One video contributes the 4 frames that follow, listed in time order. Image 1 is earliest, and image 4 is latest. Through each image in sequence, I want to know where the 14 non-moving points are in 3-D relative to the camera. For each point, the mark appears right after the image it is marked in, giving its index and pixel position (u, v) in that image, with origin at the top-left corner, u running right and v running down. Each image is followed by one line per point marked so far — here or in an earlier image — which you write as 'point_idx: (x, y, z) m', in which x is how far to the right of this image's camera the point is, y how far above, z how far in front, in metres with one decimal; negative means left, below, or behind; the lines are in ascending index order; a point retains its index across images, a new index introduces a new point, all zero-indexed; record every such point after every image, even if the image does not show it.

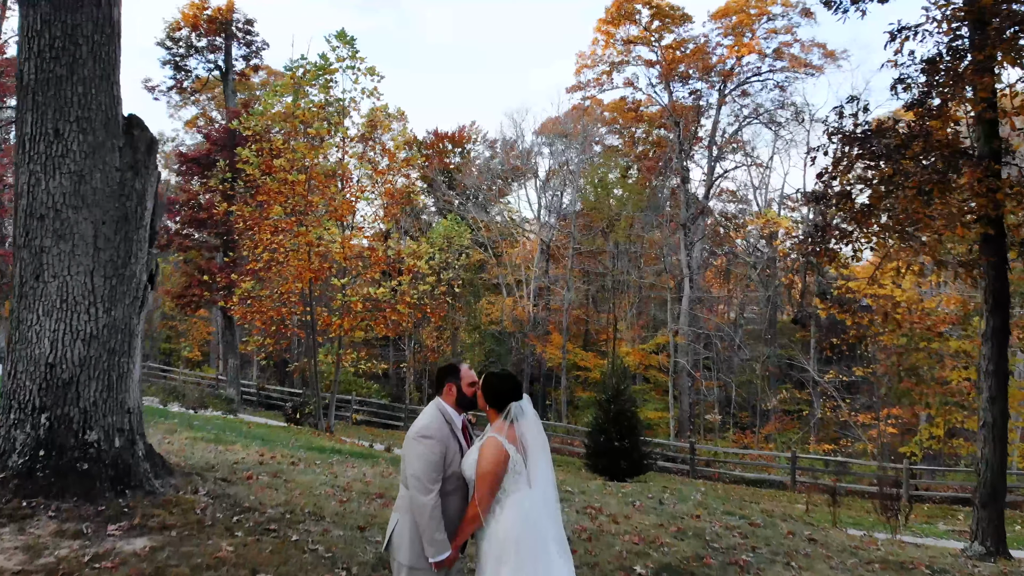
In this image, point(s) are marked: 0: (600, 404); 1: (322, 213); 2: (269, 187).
0: (+8.6, -11.4, +13.5) m
1: (-24.2, +9.8, +17.6) m
2: (-31.4, +13.4, +17.7) m
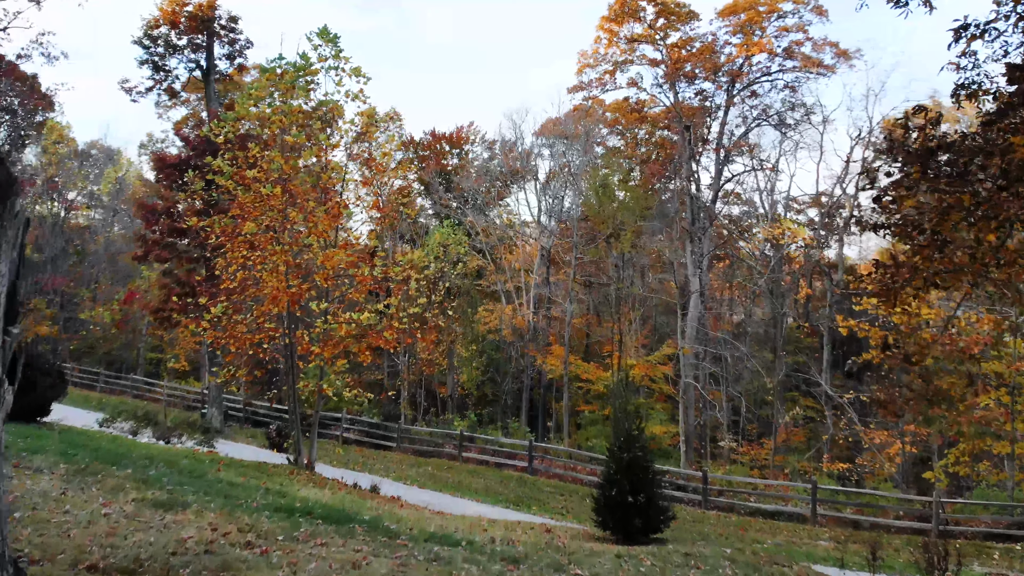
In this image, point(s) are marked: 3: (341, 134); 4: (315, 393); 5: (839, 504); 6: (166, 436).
0: (+8.5, -14.2, +11.9) m
1: (-24.3, +6.9, +15.9) m
2: (-31.6, +10.5, +16.0) m
3: (-21.9, +20.0, +17.5) m
4: (-24.8, -13.2, +17.2) m
5: (+46.2, -30.5, +19.3) m
6: (-49.7, -21.3, +19.7) m
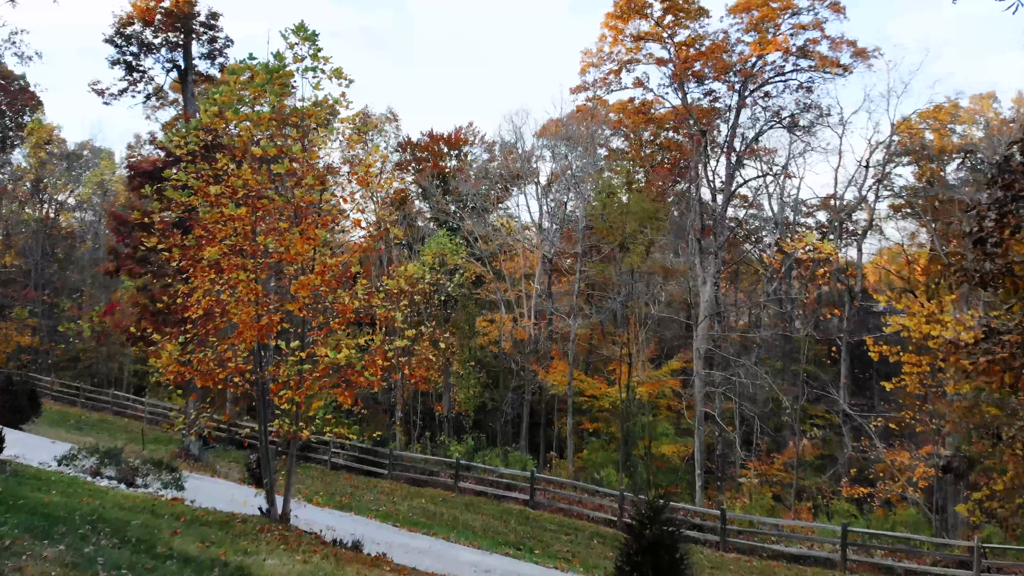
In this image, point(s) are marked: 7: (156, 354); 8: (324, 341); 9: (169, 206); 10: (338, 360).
0: (+8.5, -17.6, +10.0) m
1: (-24.3, +3.6, +14.0) m
2: (-31.5, +7.2, +14.1) m
3: (-21.9, +16.7, +15.5) m
4: (-24.8, -16.5, +15.4) m
5: (+46.2, -33.8, +17.5) m
6: (-49.7, -24.5, +17.9) m
7: (-37.6, -6.9, +14.6) m
8: (-20.7, -5.7, +15.0) m
9: (-42.2, +10.0, +17.1) m
10: (-17.4, -7.2, +13.8) m
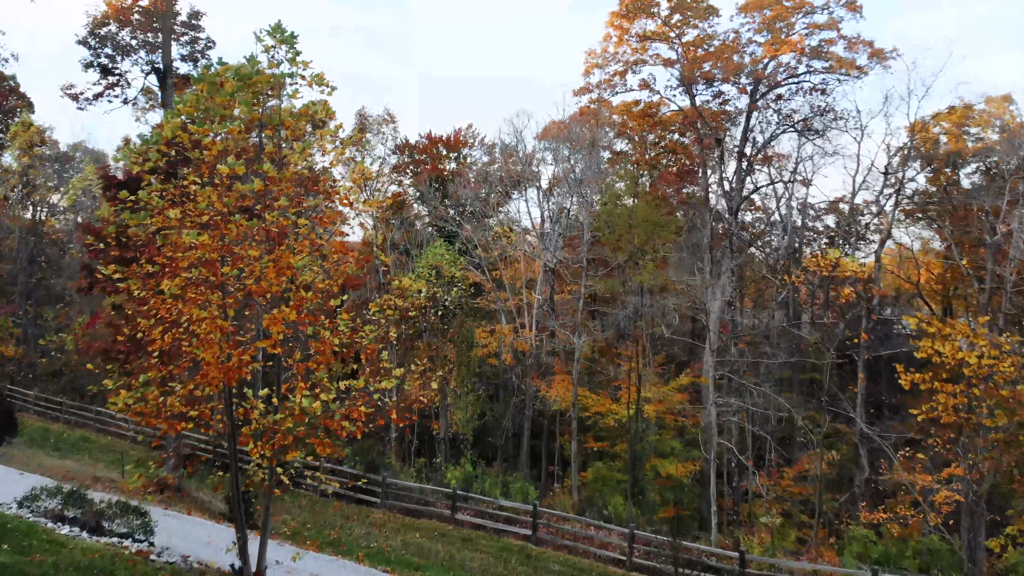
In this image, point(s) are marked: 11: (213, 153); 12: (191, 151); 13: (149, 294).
0: (+8.7, -20.8, +8.4) m
1: (-24.1, +0.4, +12.4) m
2: (-31.4, +4.0, +12.5) m
3: (-21.7, +13.5, +13.9) m
4: (-24.6, -19.7, +13.8) m
5: (+46.3, -37.1, +15.9) m
6: (-49.5, -27.7, +16.3) m
7: (-37.5, -10.1, +13.1) m
8: (-20.5, -8.9, +13.5) m
9: (-42.0, +6.8, +15.5) m
10: (-17.2, -10.4, +12.2) m
11: (-24.3, +9.2, +12.6) m
12: (-28.1, +12.3, +12.9) m
13: (-34.1, -0.8, +13.1) m
